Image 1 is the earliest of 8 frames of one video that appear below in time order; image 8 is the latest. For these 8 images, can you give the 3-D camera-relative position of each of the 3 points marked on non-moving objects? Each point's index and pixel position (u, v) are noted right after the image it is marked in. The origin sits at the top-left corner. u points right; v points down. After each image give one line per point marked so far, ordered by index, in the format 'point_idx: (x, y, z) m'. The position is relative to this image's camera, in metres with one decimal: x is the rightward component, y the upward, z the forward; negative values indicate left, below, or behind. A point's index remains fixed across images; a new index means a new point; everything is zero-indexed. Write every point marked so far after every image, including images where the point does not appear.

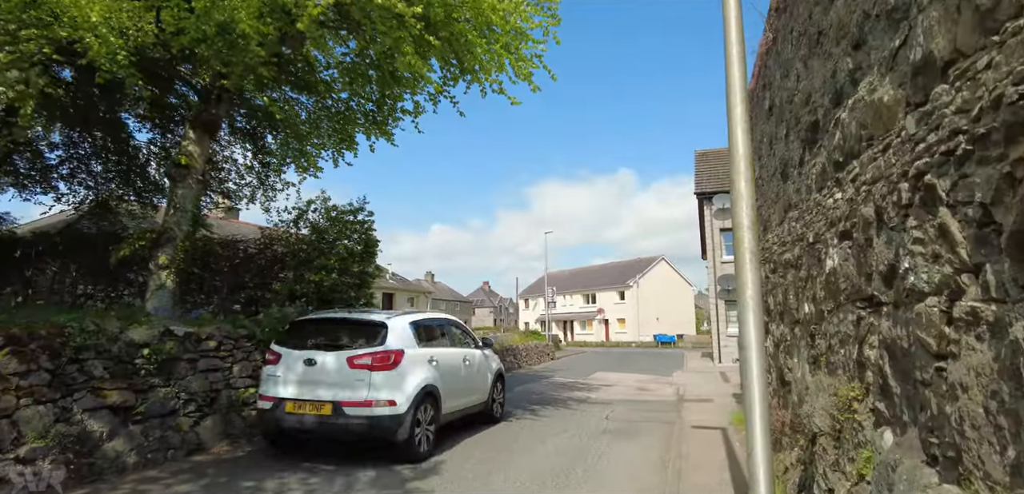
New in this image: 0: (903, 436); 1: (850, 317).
0: (+1.6, -0.8, +2.1) m
1: (+1.9, -0.4, +2.8) m
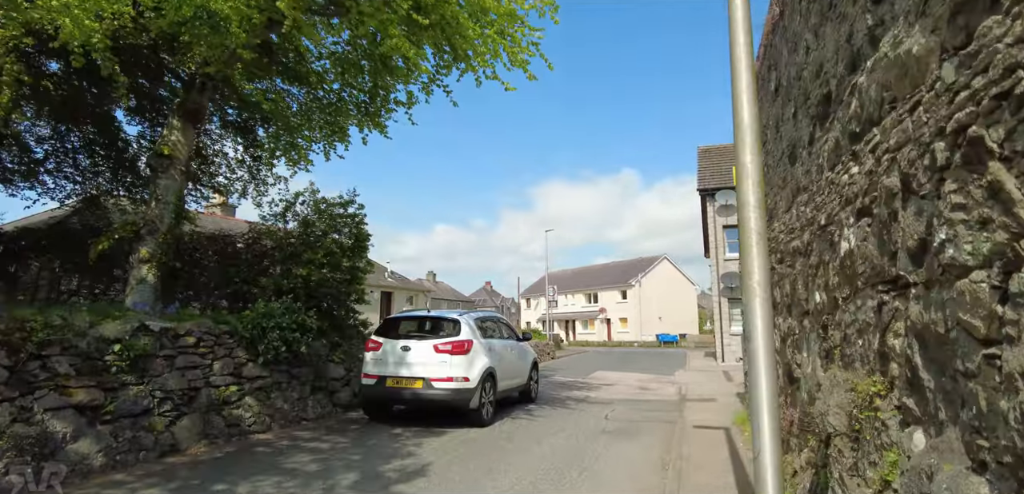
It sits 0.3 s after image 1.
0: (+1.5, -0.7, +1.8) m
1: (+1.8, -0.3, +2.5) m
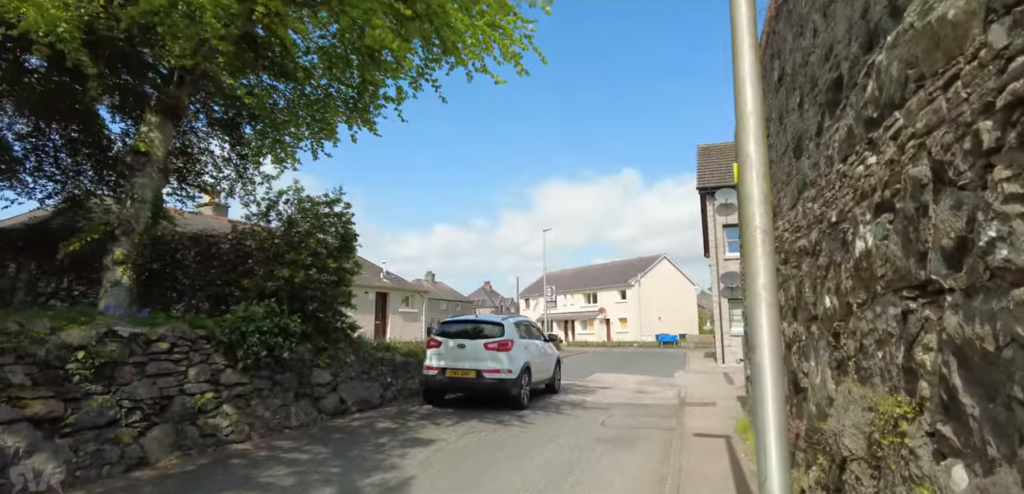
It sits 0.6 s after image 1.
0: (+1.4, -0.7, +1.5) m
1: (+1.7, -0.3, +2.2) m
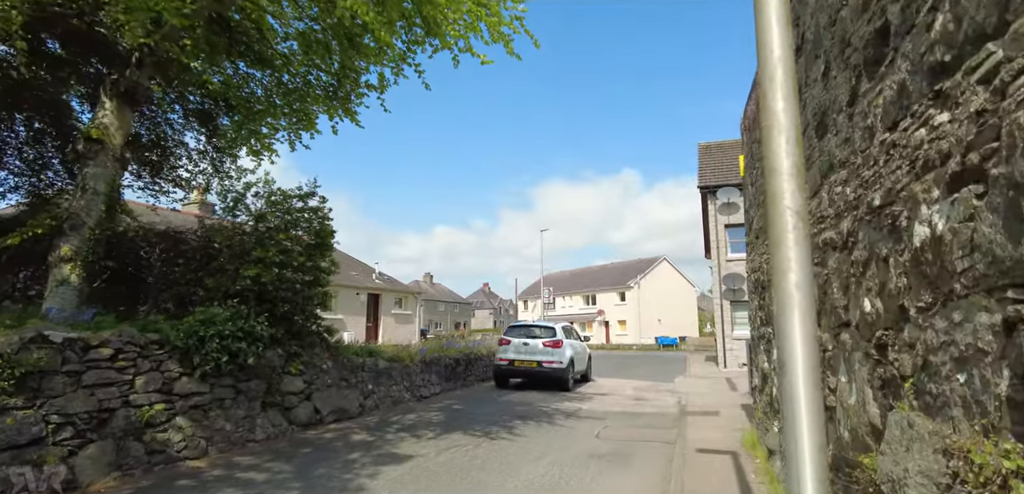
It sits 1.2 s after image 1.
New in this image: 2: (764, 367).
0: (+1.2, -0.6, +0.9) m
1: (+1.5, -0.2, +1.6) m
2: (+3.3, -1.6, +6.8) m
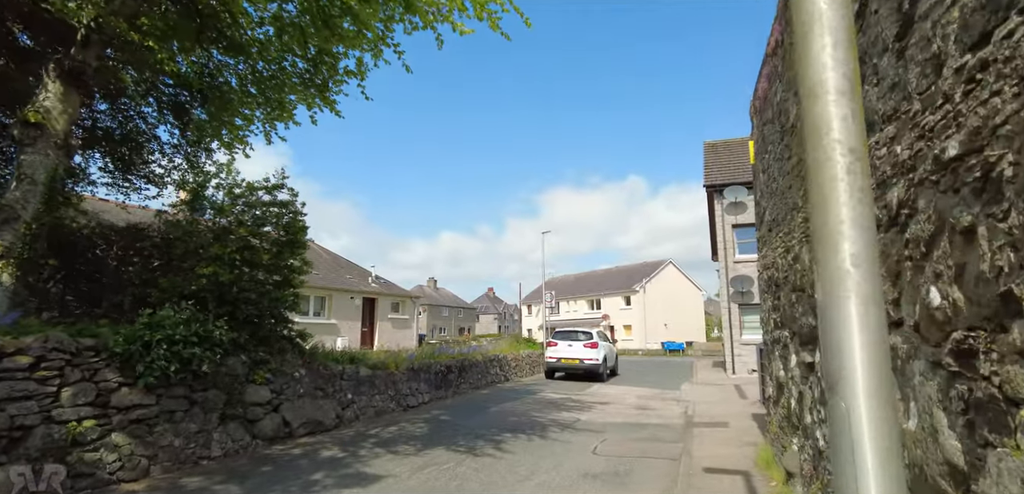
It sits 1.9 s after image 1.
0: (+0.9, -0.5, +0.1) m
1: (+1.2, -0.1, +0.8) m
2: (+3.1, -1.5, +6.0) m
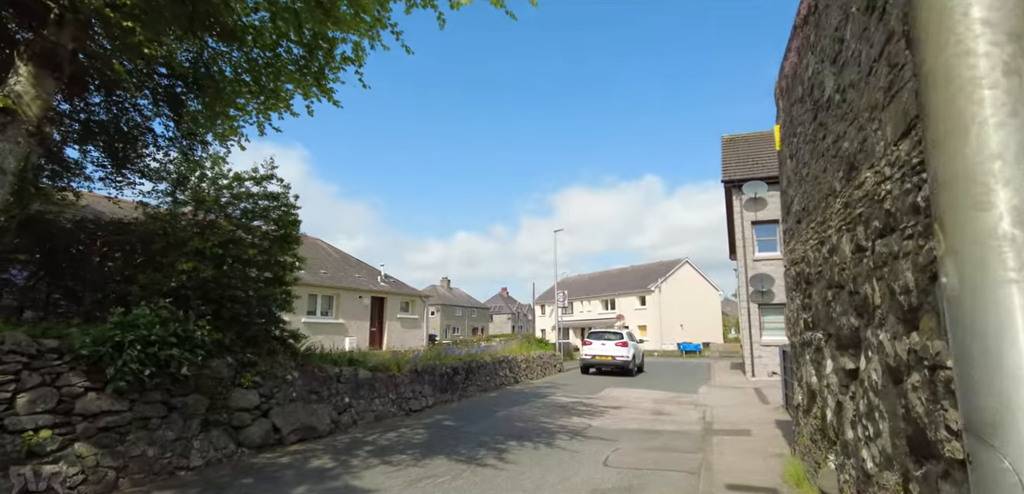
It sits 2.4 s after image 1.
0: (+0.8, -0.4, -0.4) m
1: (+1.1, 0.0, +0.3) m
2: (+3.1, -1.4, +5.4) m
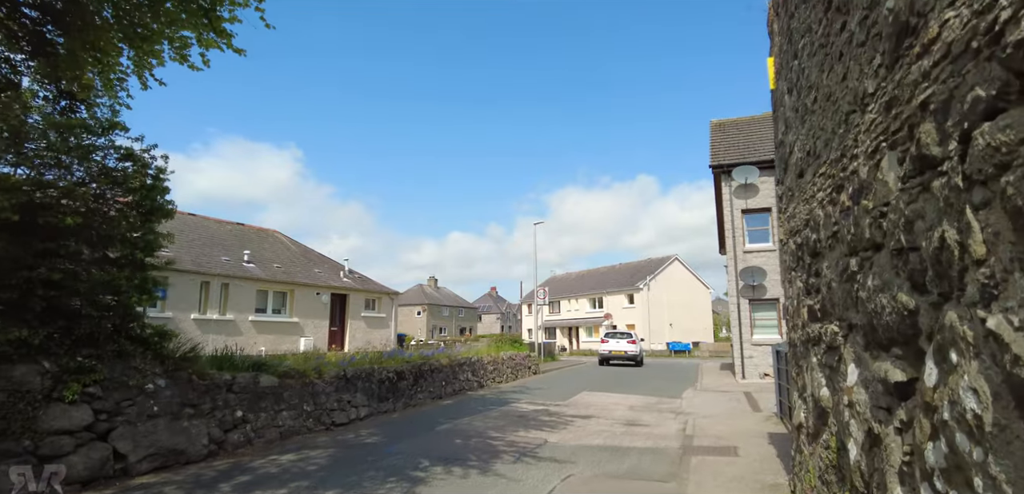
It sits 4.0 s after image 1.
0: (0.0, -0.1, -2.0) m
1: (+0.3, +0.3, -1.3) m
2: (+2.3, -1.1, +3.8) m
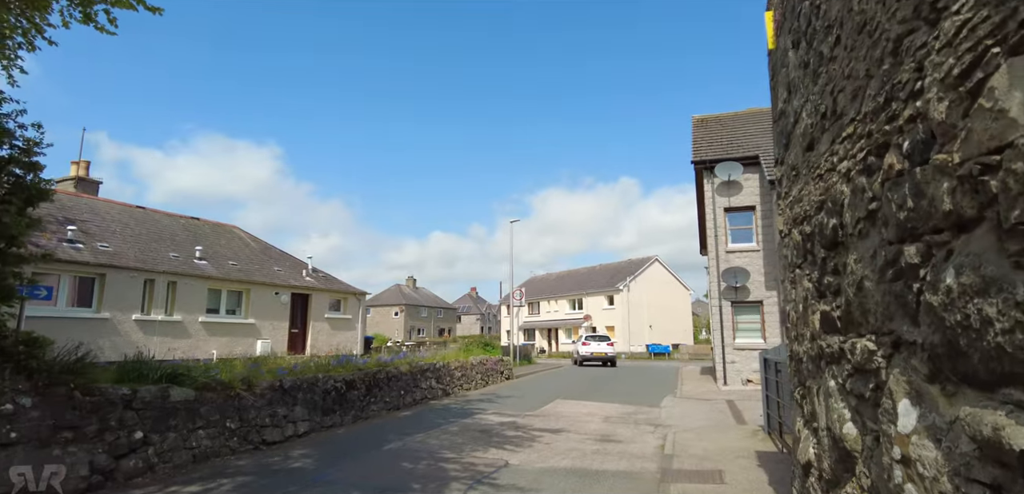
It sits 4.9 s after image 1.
0: (-0.2, 0.0, -3.0) m
1: (0.0, +0.4, -2.3) m
2: (+1.8, -1.0, +2.9) m
